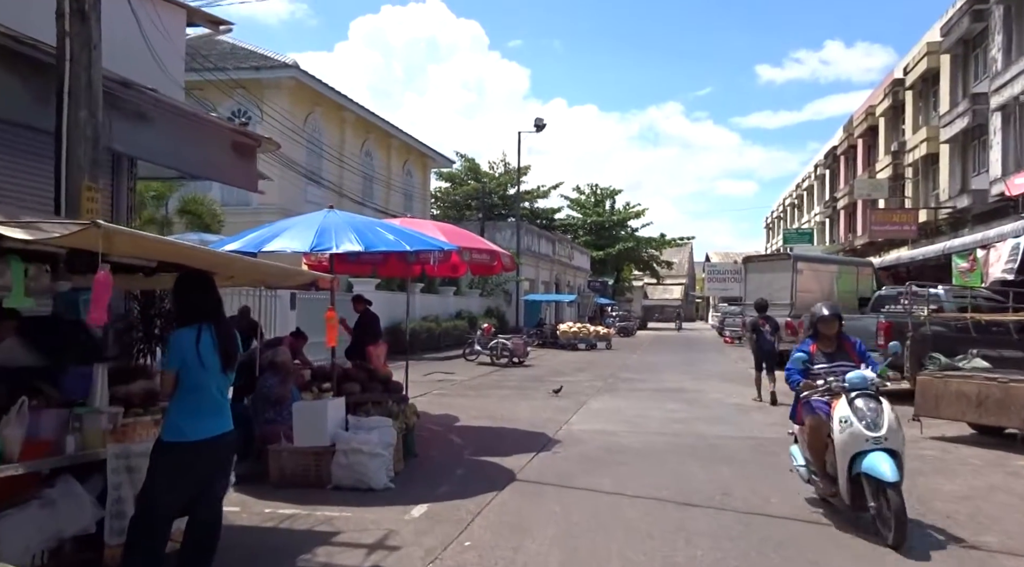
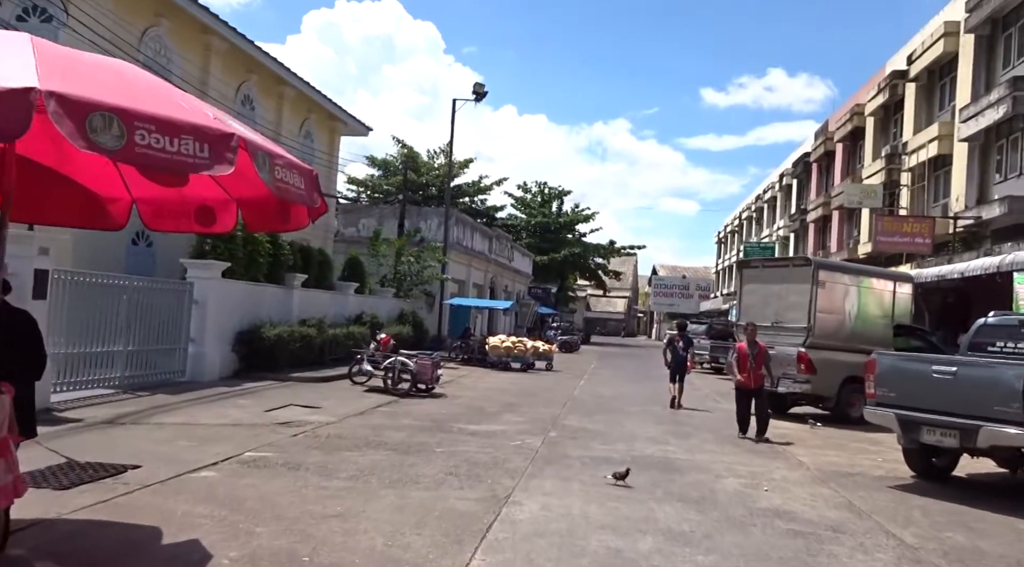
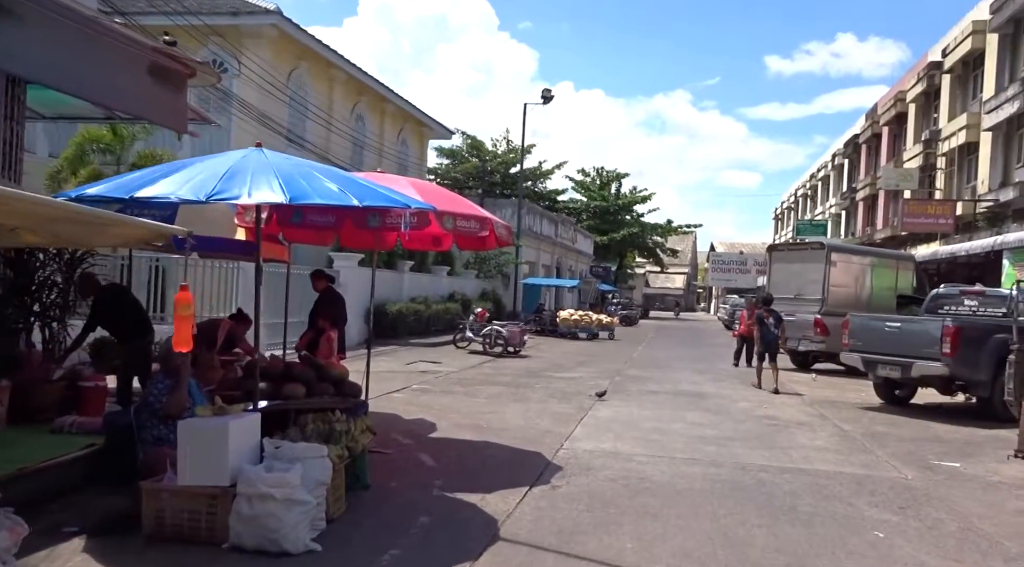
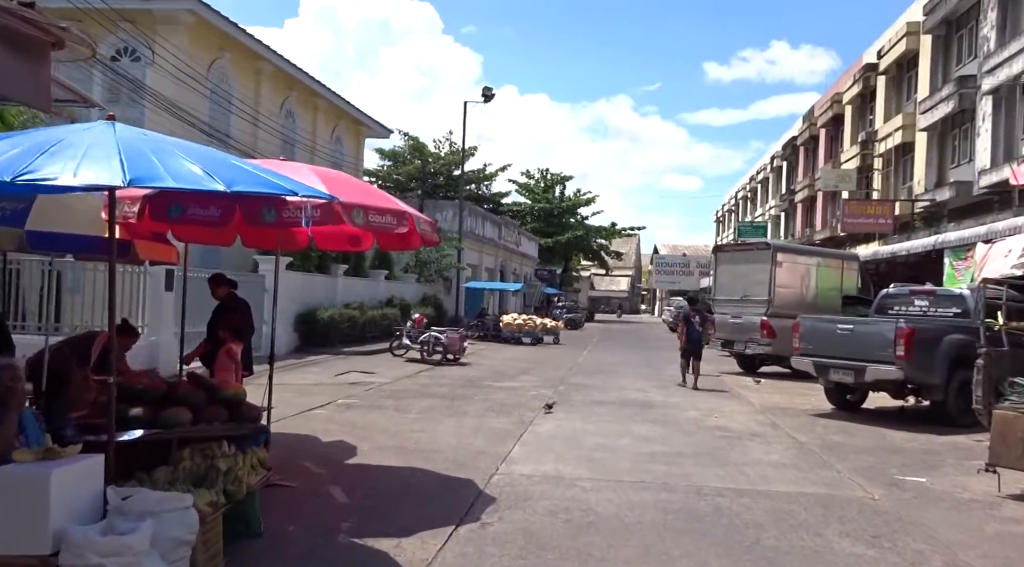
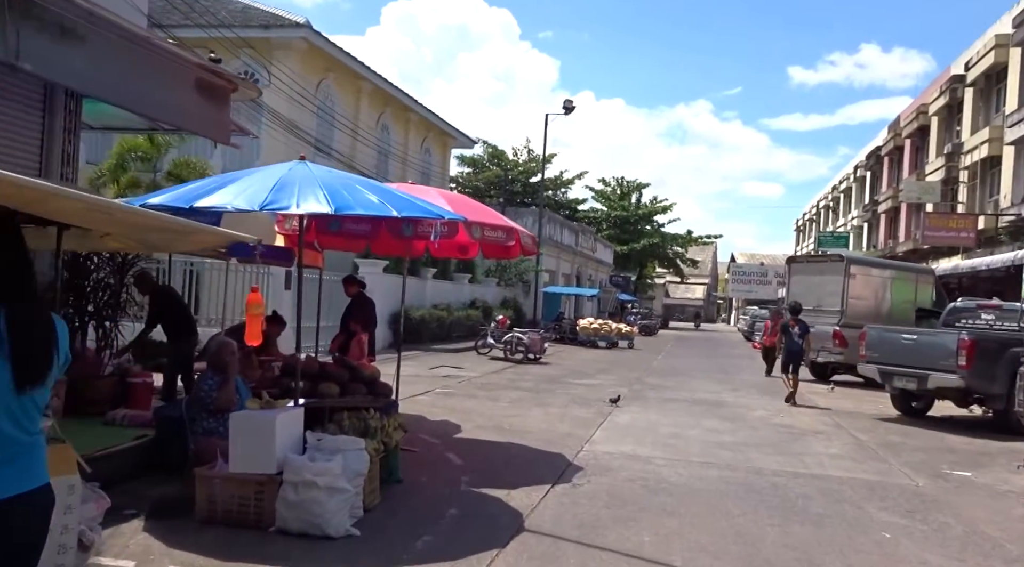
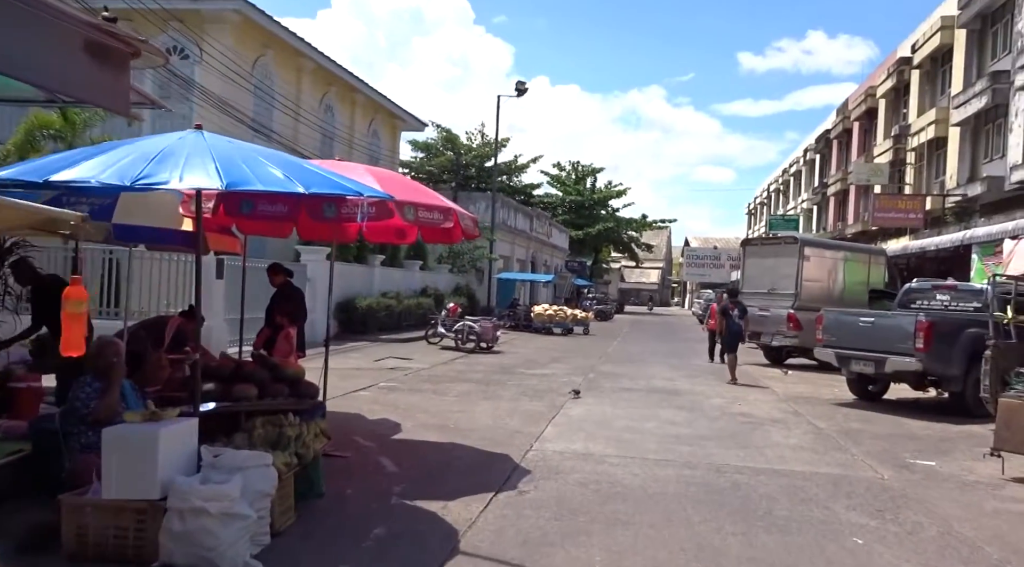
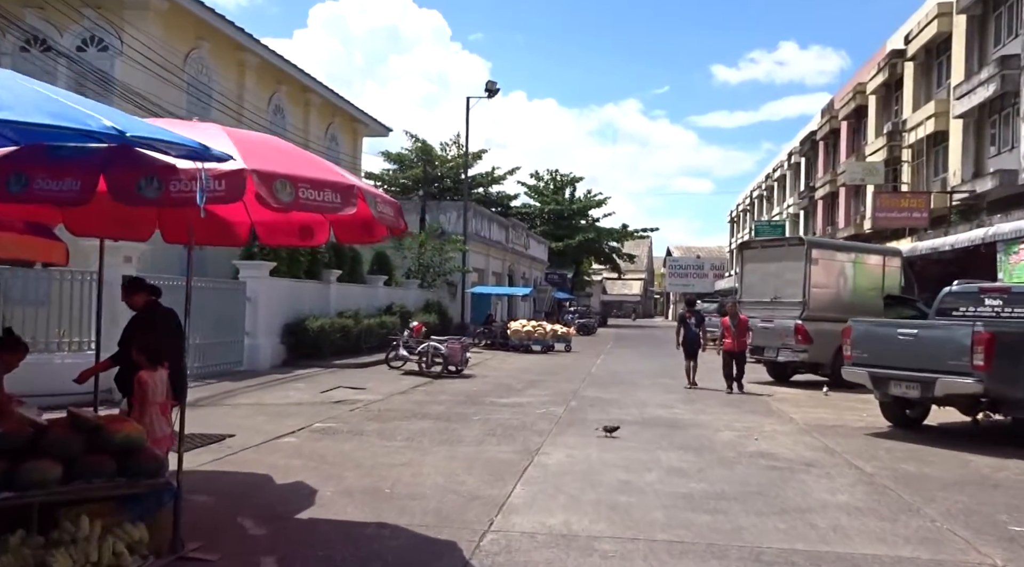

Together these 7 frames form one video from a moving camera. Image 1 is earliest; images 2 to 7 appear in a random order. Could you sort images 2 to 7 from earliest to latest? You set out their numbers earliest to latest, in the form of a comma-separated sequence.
5, 3, 6, 4, 7, 2
